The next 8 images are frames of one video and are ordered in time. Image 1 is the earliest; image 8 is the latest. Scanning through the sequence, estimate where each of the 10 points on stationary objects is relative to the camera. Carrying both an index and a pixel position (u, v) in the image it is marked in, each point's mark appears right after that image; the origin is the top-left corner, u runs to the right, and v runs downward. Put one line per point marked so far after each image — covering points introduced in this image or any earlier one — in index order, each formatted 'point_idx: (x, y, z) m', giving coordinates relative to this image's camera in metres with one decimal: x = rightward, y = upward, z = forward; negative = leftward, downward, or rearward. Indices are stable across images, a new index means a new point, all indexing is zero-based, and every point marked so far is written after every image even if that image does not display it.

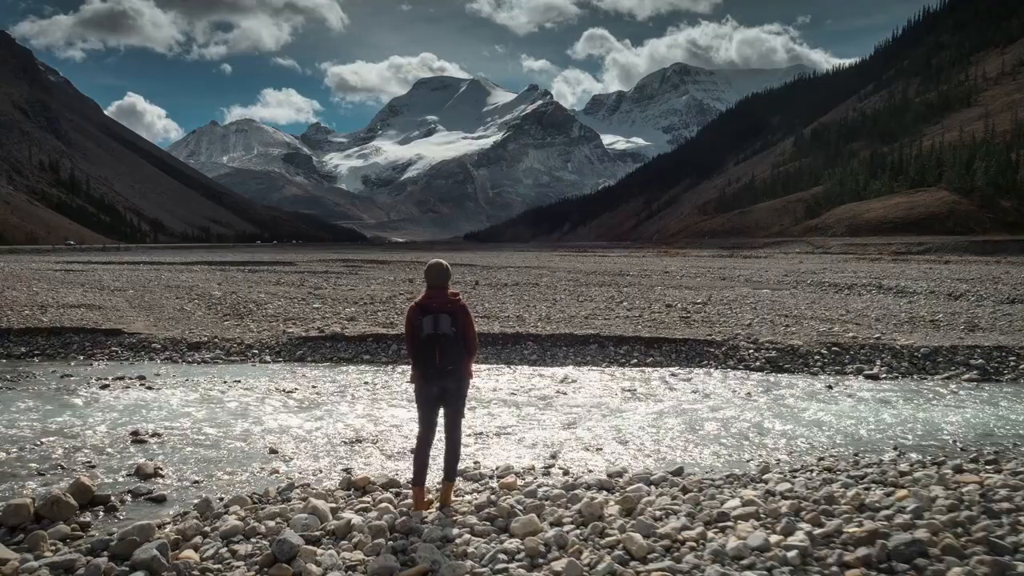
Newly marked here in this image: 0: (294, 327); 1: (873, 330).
0: (-2.5, -0.4, +9.4) m
1: (+4.0, -0.5, +9.3) m
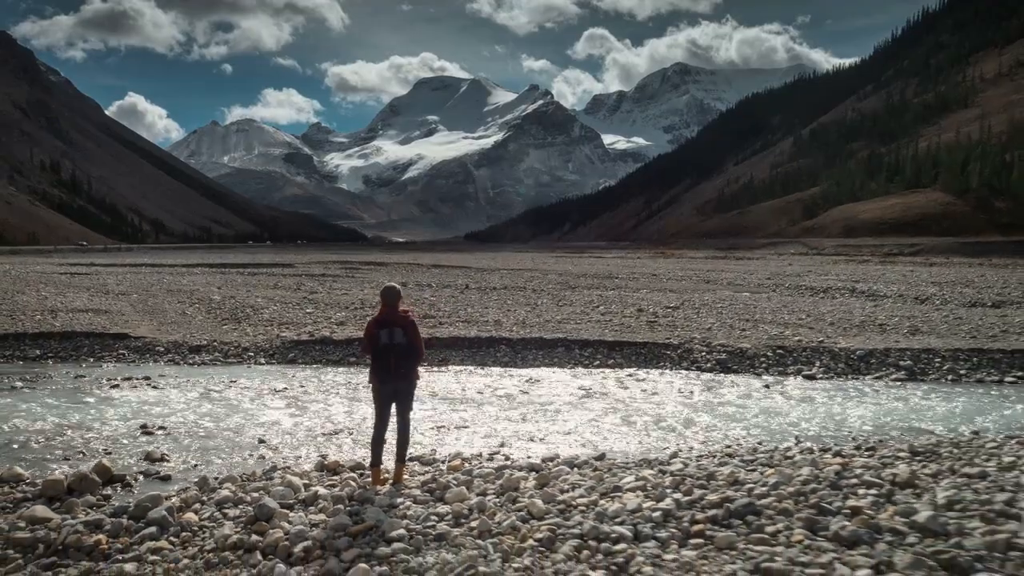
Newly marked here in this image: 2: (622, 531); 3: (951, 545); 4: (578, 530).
0: (-2.8, -0.5, +10.2) m
1: (+3.7, -0.5, +10.0) m
2: (+0.5, -1.0, +3.1) m
3: (+1.6, -1.0, +3.1) m
4: (+0.2, -0.9, +3.2) m
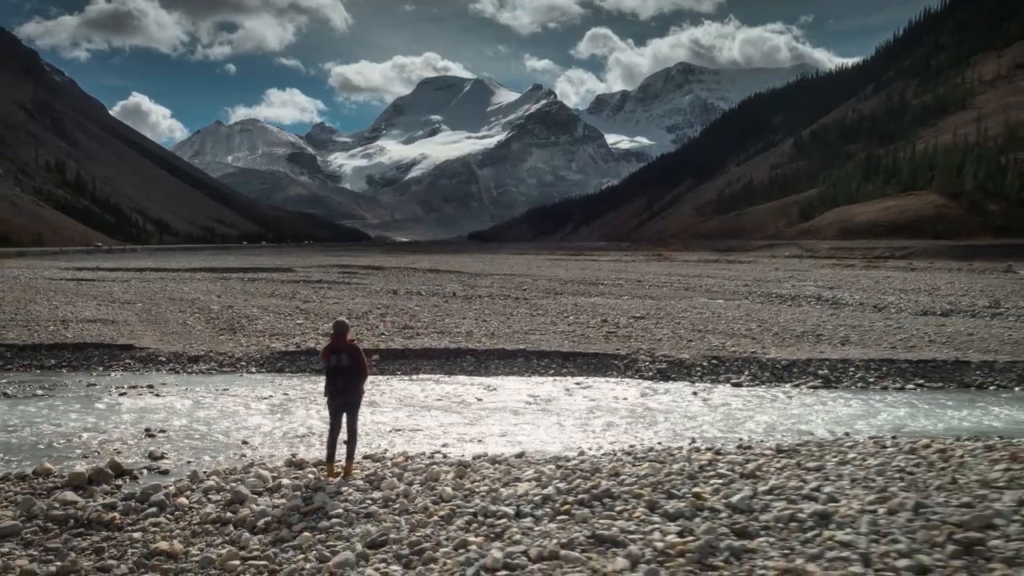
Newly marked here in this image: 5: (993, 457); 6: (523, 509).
0: (-3.2, -0.7, +11.3) m
1: (+3.3, -0.7, +11.1) m
2: (0.0, -1.2, +4.1) m
3: (+1.2, -1.2, +4.2) m
4: (-0.2, -1.1, +4.3) m
5: (+3.3, -1.2, +5.8) m
6: (0.0, -1.2, +4.3) m
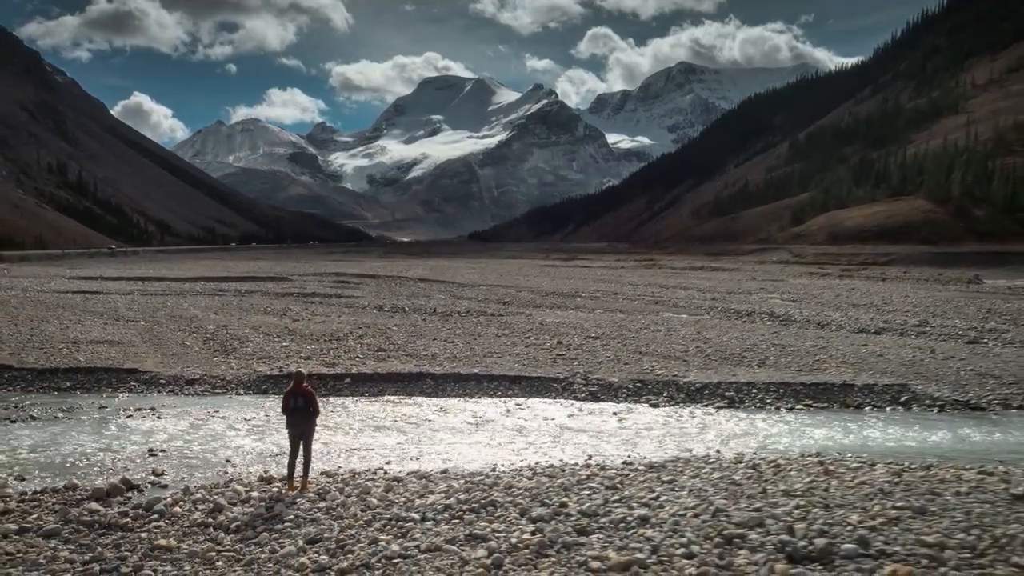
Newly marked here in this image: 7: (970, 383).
0: (-3.9, -1.2, +12.8) m
1: (+2.6, -1.2, +12.6) m
2: (-0.7, -1.6, +5.7) m
3: (+0.5, -1.6, +5.7) m
4: (-0.9, -1.6, +5.9) m
5: (+2.6, -1.6, +7.4) m
6: (-0.6, -1.6, +5.8) m
7: (+6.3, -1.3, +11.6) m
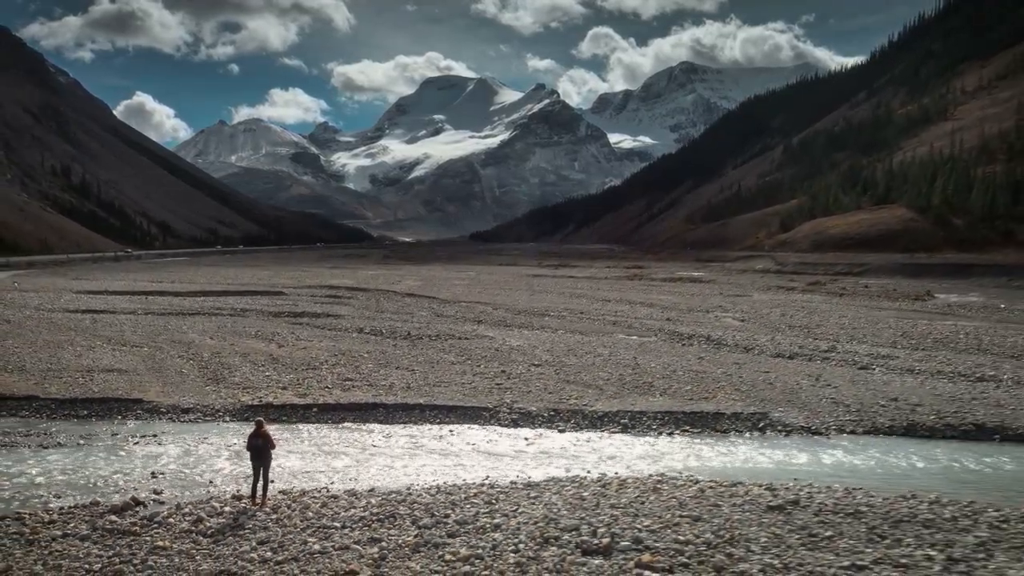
0: (-4.9, -2.0, +15.4) m
1: (+1.6, -2.0, +15.1) m
2: (-1.7, -2.4, +8.2) m
3: (-0.5, -2.4, +8.3) m
4: (-1.9, -2.4, +8.4) m
5: (+1.5, -2.4, +9.9) m
6: (-1.7, -2.4, +8.3) m
7: (+5.3, -2.1, +14.0) m
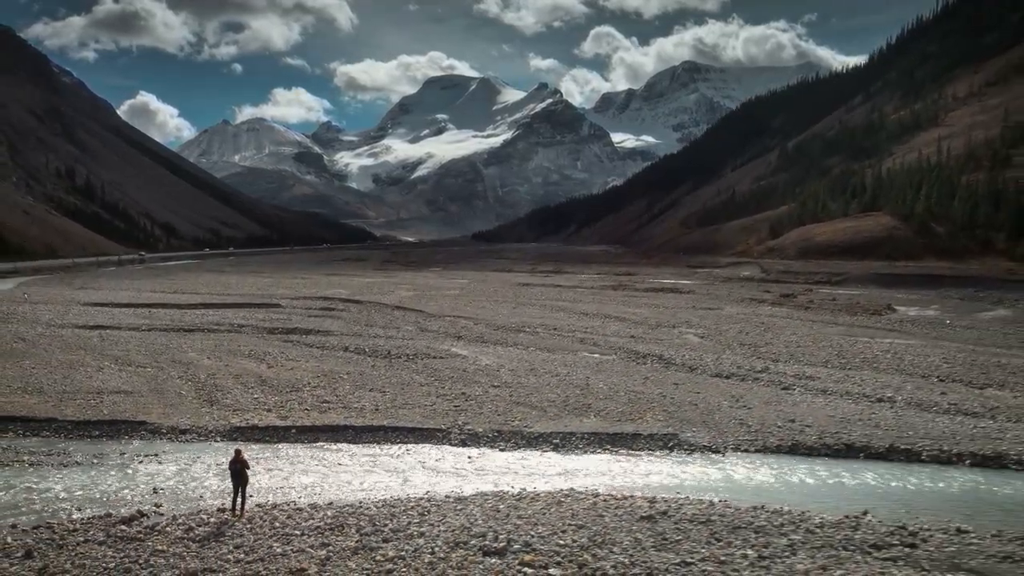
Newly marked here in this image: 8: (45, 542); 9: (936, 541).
0: (-5.9, -2.7, +17.7) m
1: (+0.6, -2.7, +17.5) m
2: (-2.7, -3.2, +10.6) m
3: (-1.6, -3.2, +10.6) m
4: (-3.0, -3.2, +10.7) m
5: (+0.5, -3.2, +12.2) m
6: (-2.7, -3.2, +10.7) m
7: (+4.3, -2.8, +16.4) m
8: (-5.9, -3.2, +10.5) m
9: (+5.3, -3.2, +10.5) m
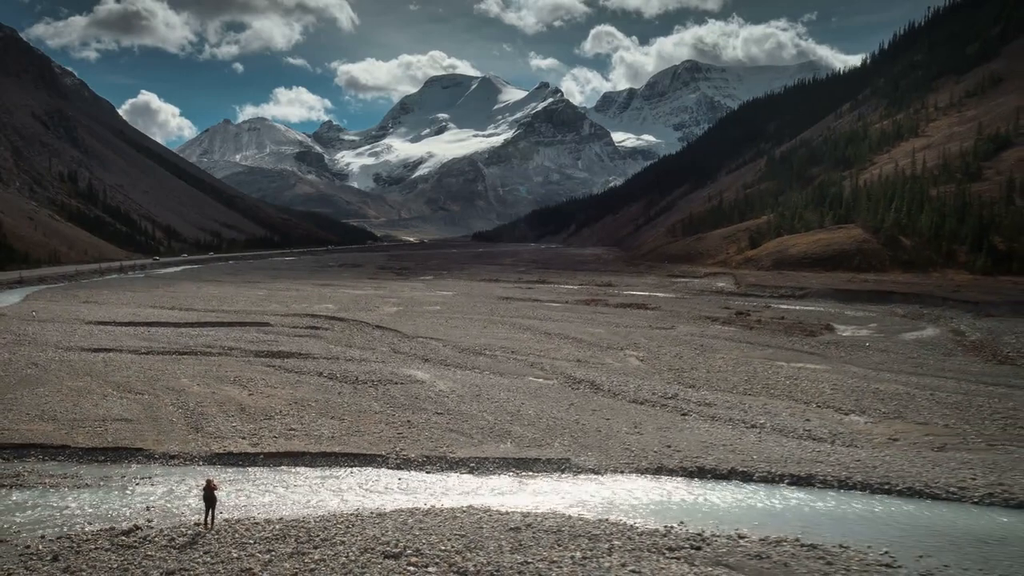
0: (-7.7, -4.0, +21.6) m
1: (-1.2, -4.0, +21.3) m
2: (-4.5, -4.5, +14.4) m
3: (-3.4, -4.5, +14.5) m
4: (-4.8, -4.4, +14.6) m
5: (-1.3, -4.4, +16.1) m
6: (-4.5, -4.5, +14.5) m
7: (+2.5, -4.1, +20.2) m
8: (-7.7, -4.5, +14.4) m
9: (+3.5, -4.4, +14.3) m
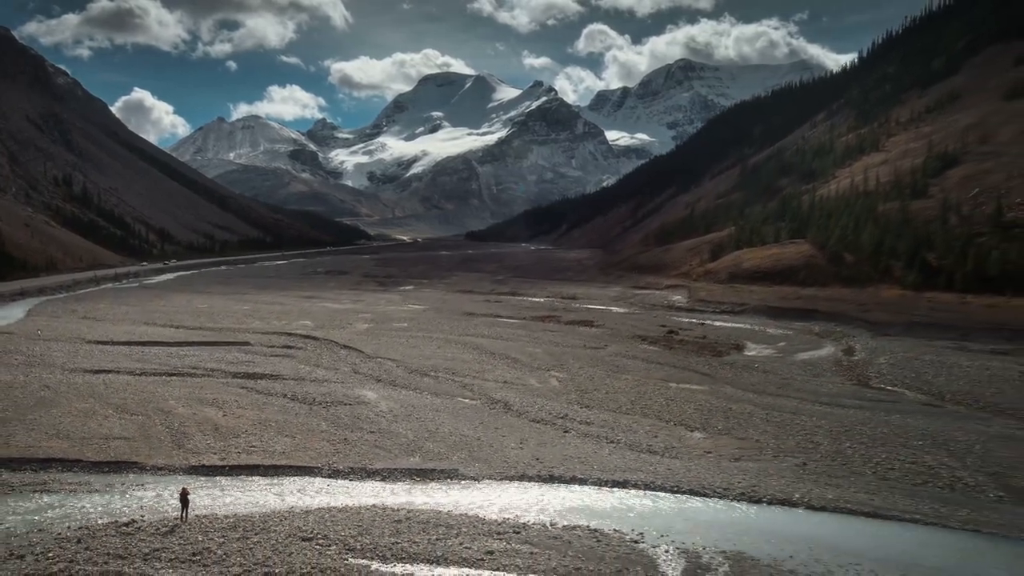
0: (-10.8, -5.7, +28.1) m
1: (-4.3, -5.7, +27.9) m
2: (-7.6, -6.2, +21.0) m
3: (-6.4, -6.2, +21.0) m
4: (-7.8, -6.2, +21.2) m
5: (-4.3, -6.1, +22.7) m
6: (-7.6, -6.2, +21.1) m
7: (-0.6, -5.8, +26.8) m
8: (-10.8, -6.3, +20.9) m
9: (+0.5, -6.1, +20.9) m
